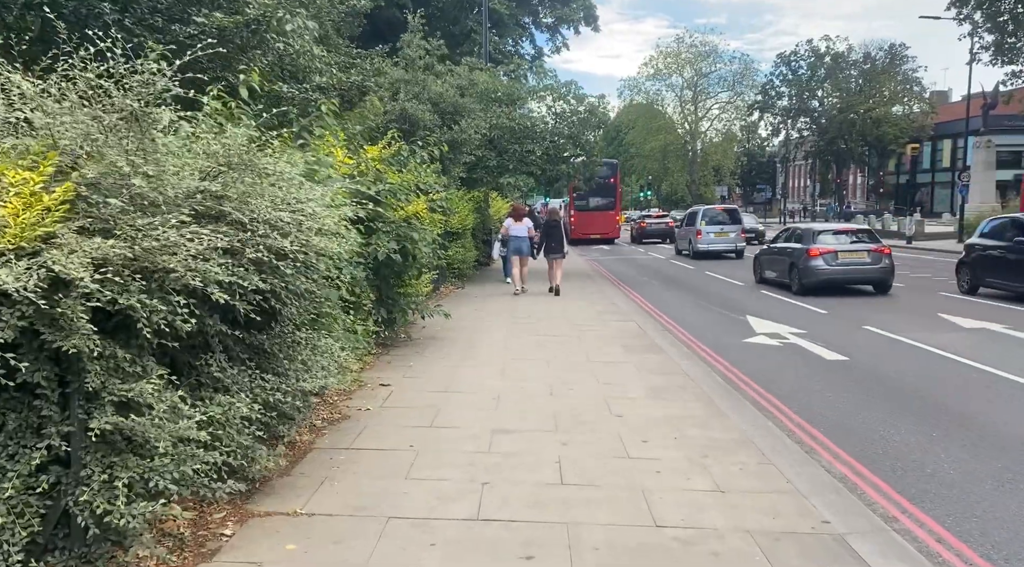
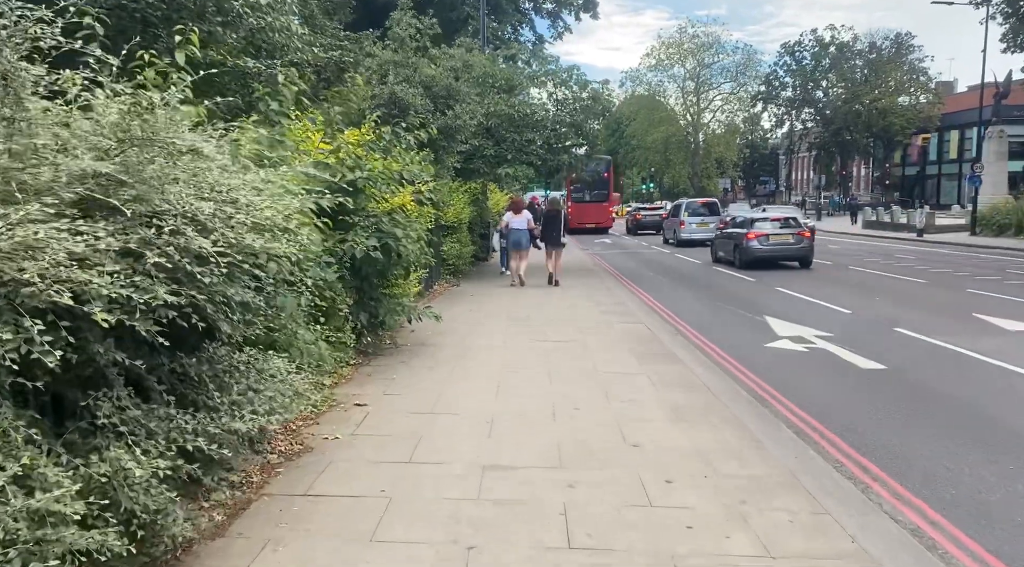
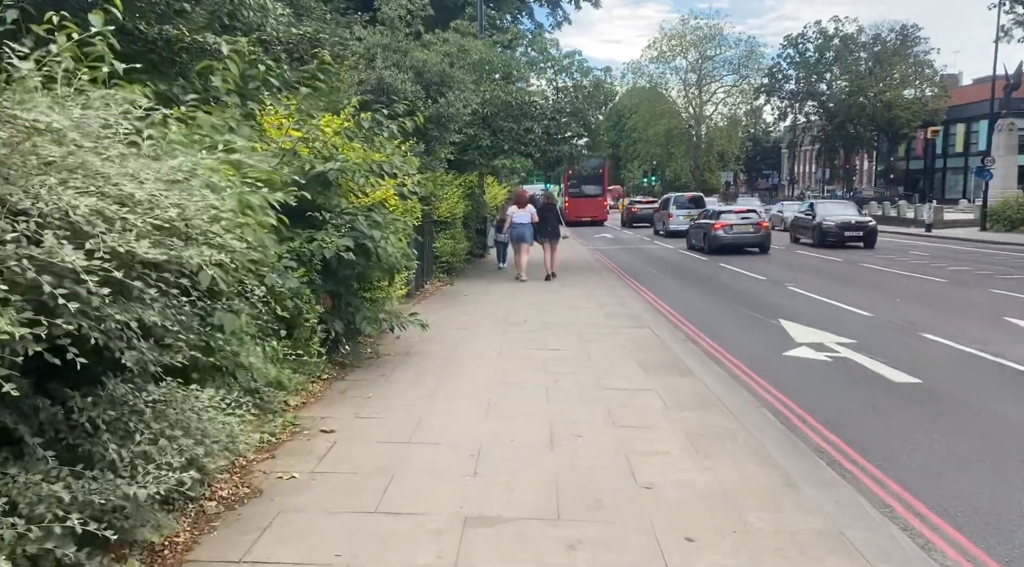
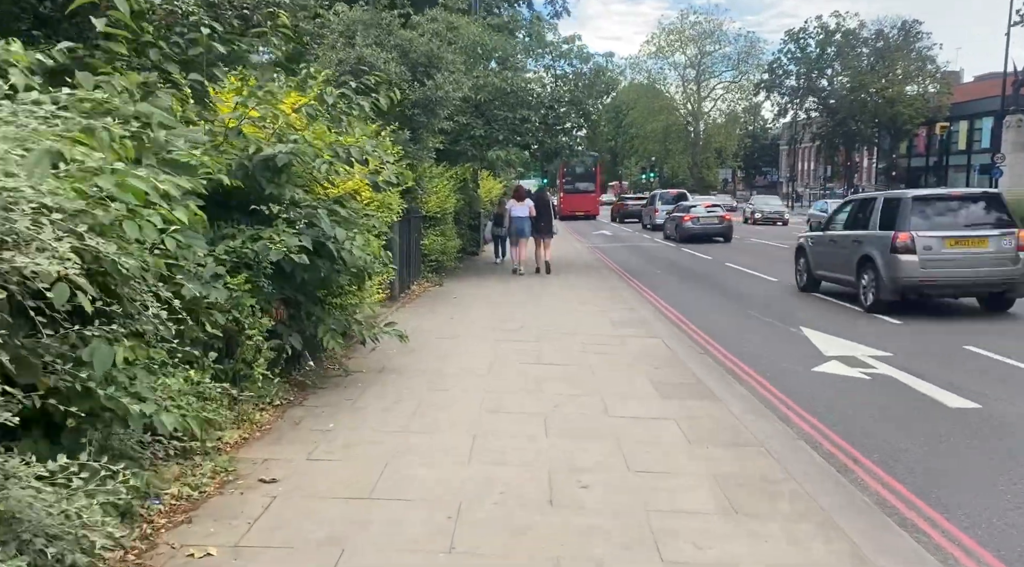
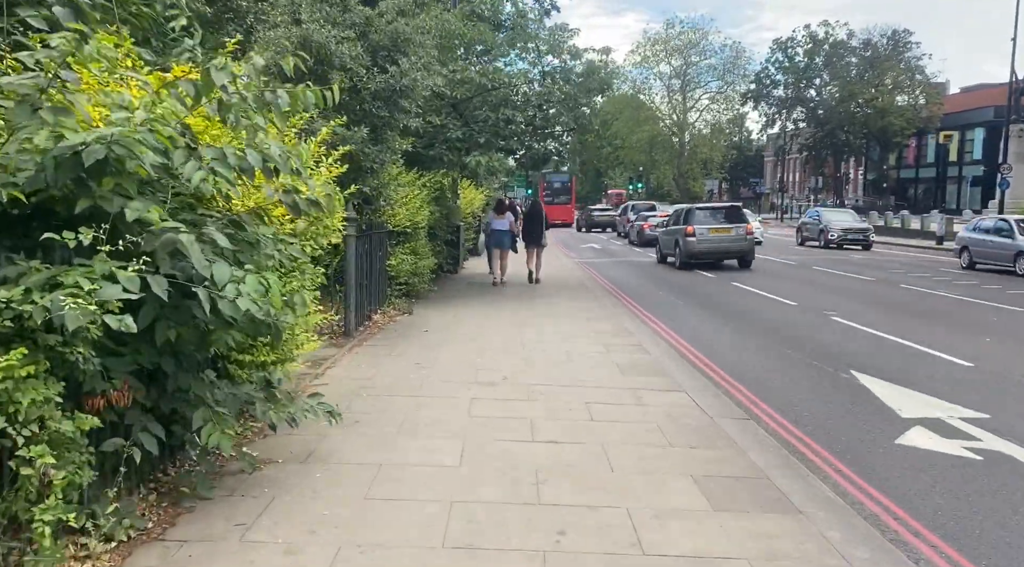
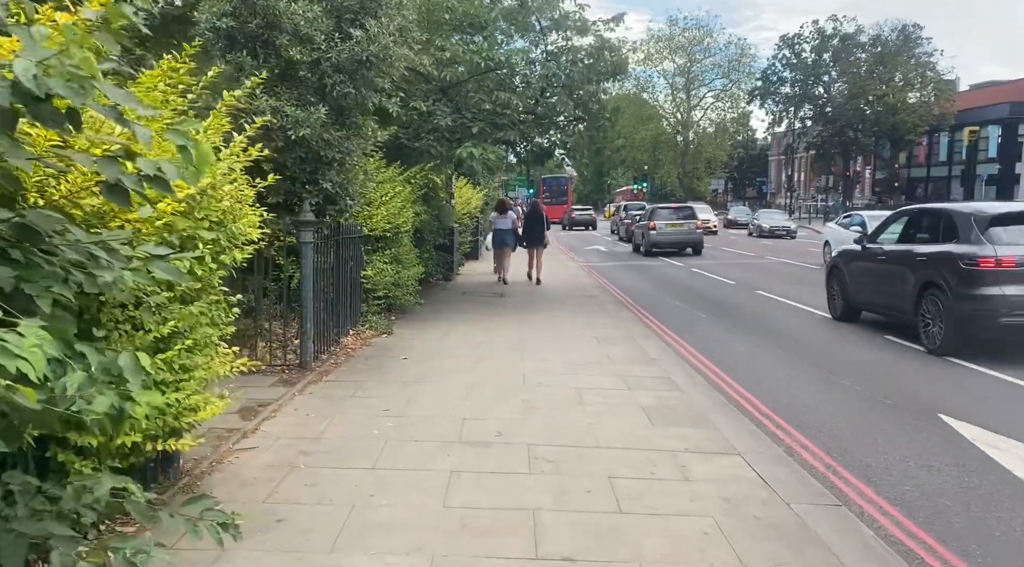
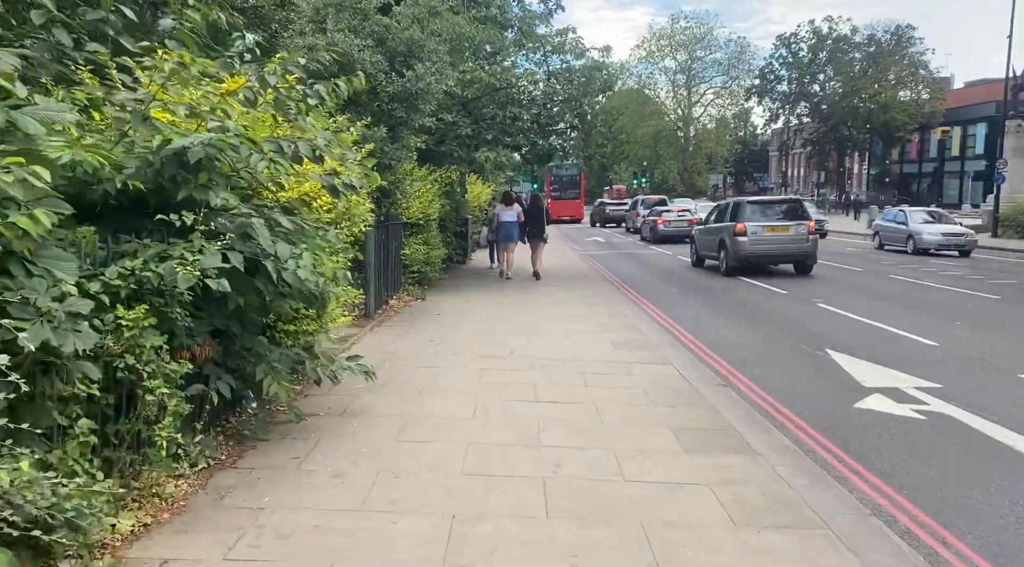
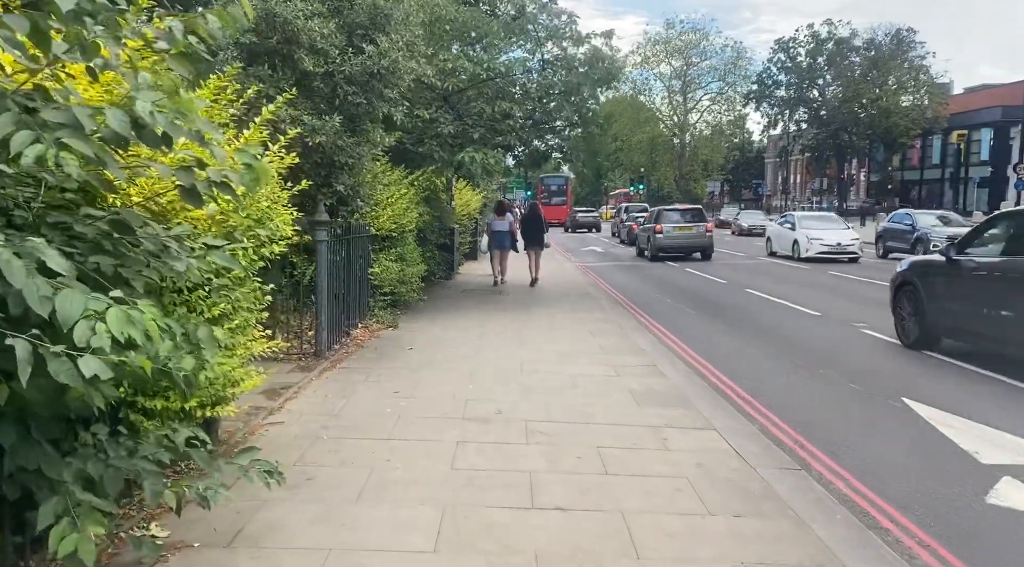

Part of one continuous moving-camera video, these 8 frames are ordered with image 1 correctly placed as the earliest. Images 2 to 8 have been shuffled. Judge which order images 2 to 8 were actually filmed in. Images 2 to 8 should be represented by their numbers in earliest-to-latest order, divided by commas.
2, 3, 4, 7, 5, 8, 6
